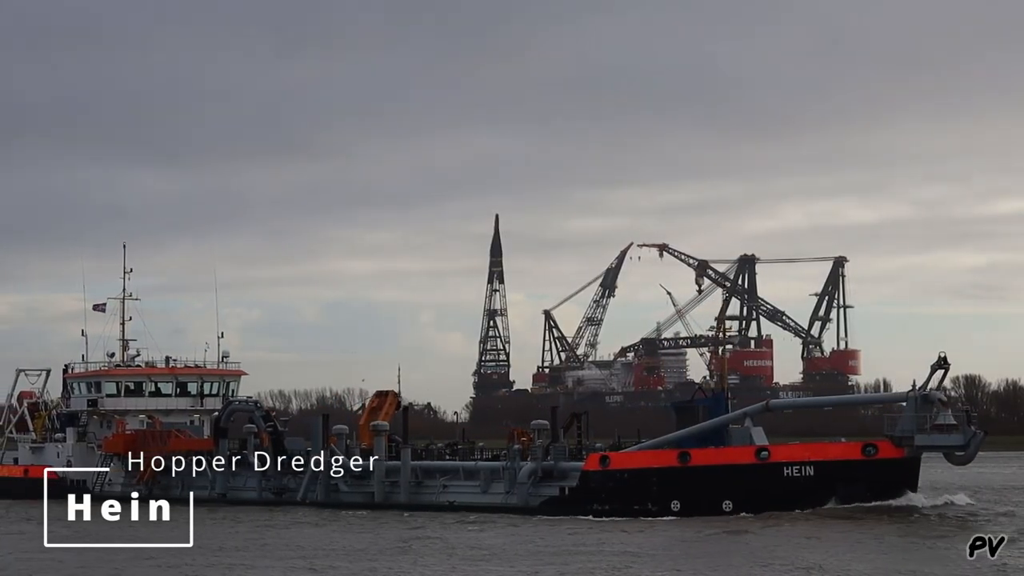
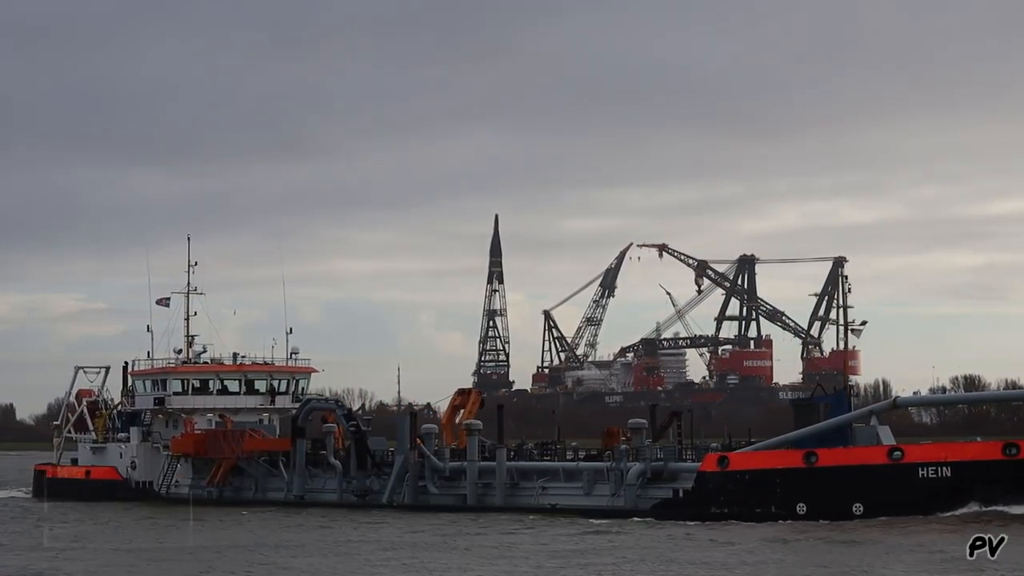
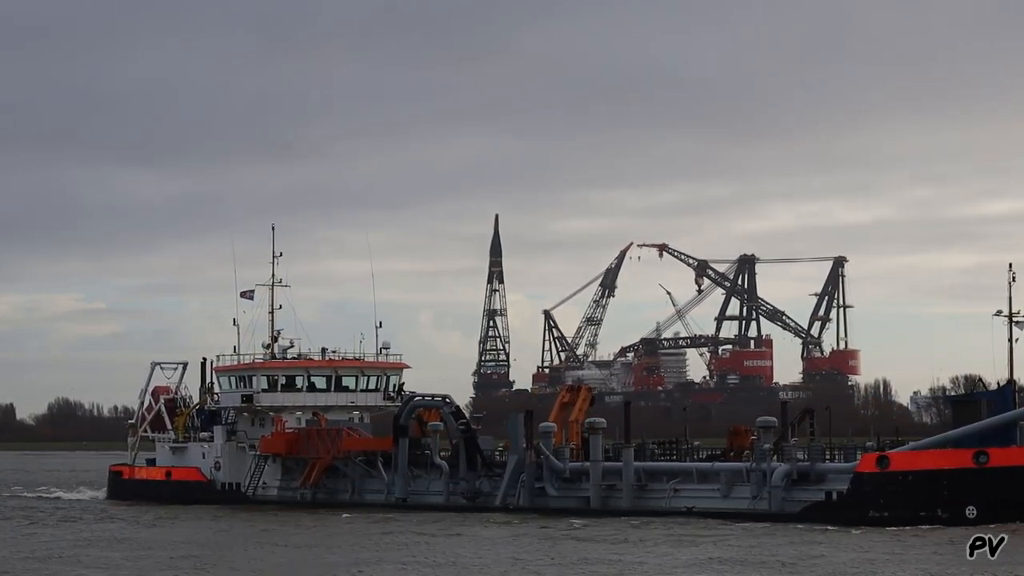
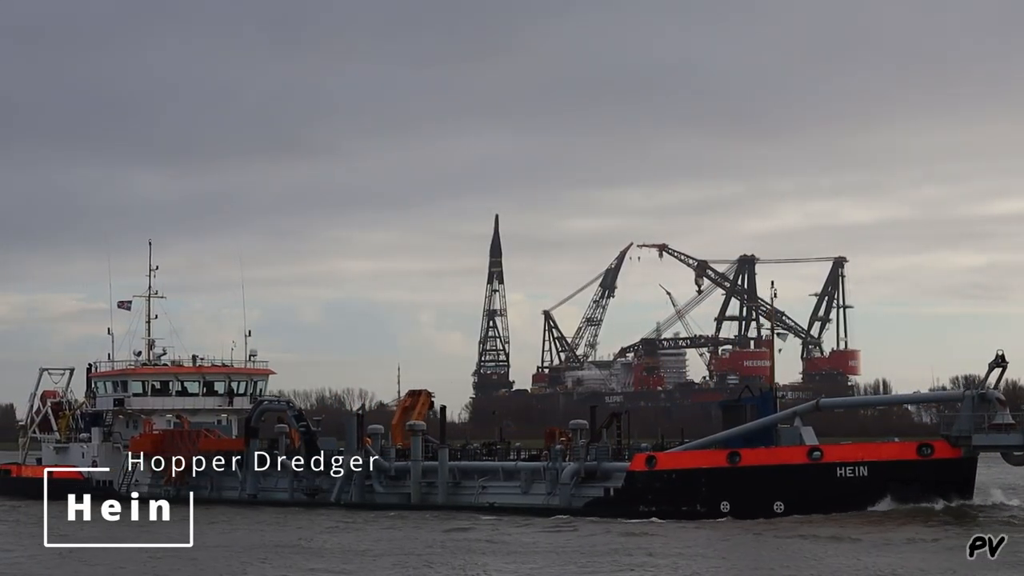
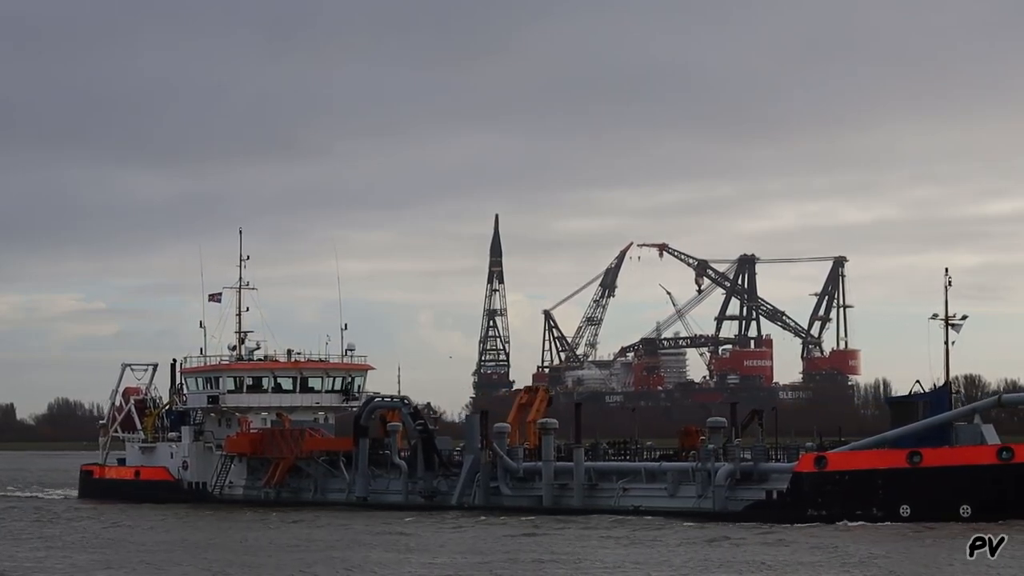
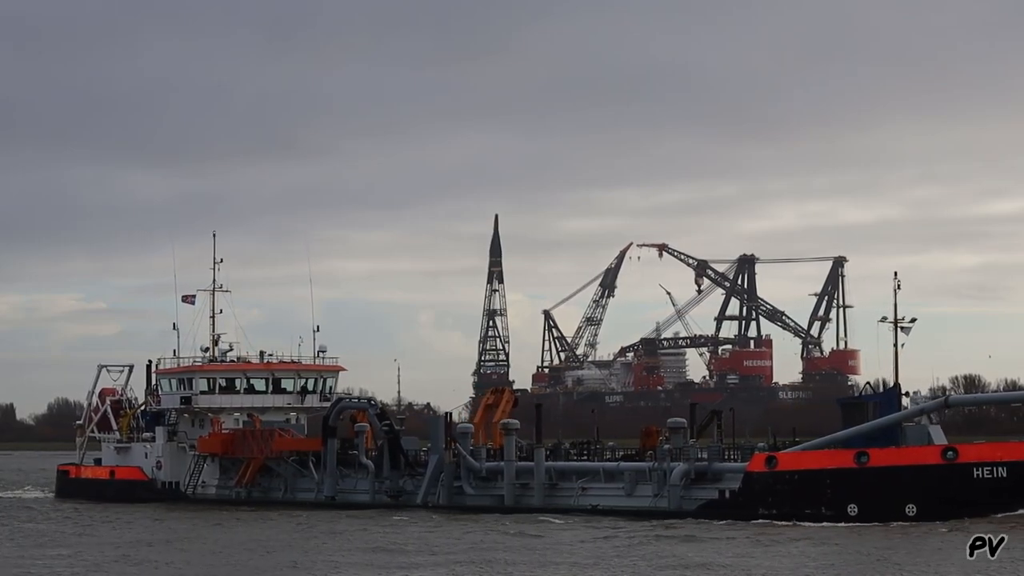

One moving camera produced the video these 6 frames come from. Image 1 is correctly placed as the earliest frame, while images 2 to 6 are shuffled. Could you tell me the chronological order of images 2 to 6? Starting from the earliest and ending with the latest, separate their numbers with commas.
4, 2, 6, 5, 3
